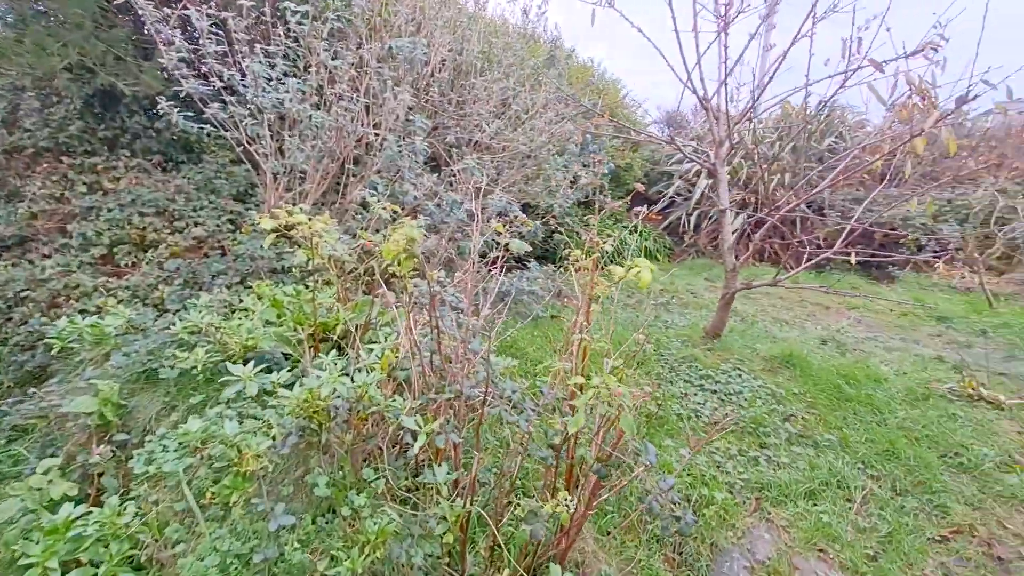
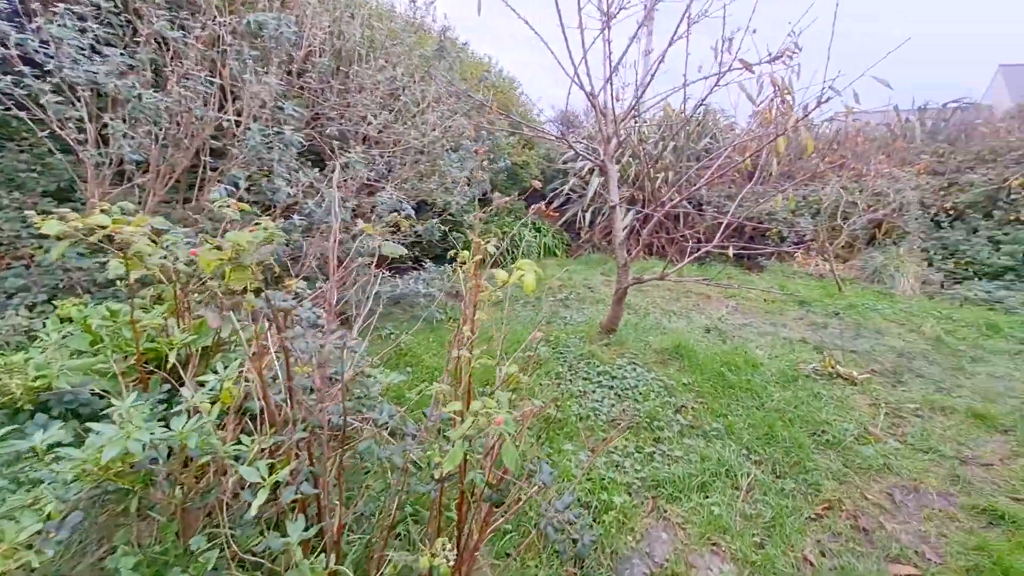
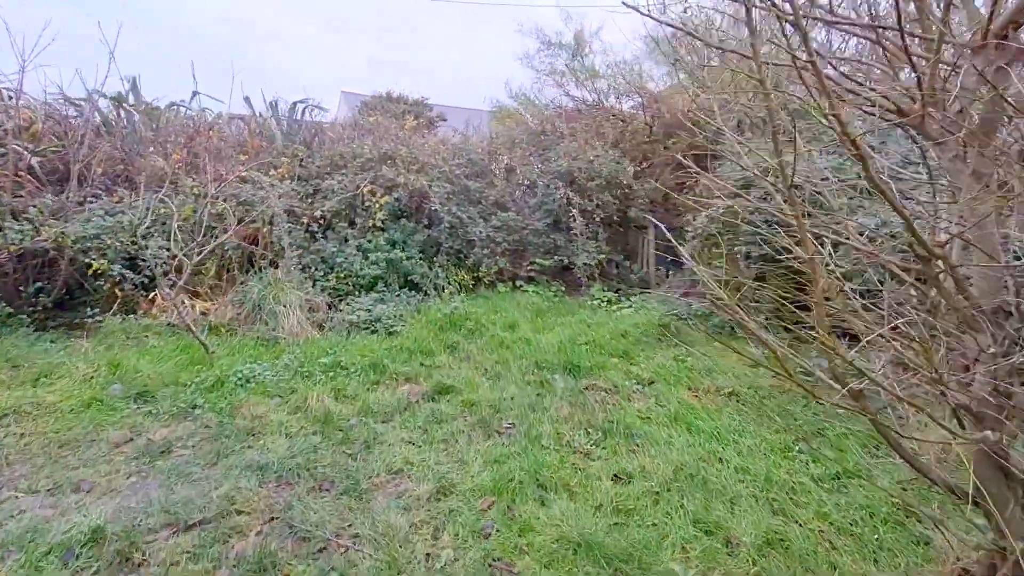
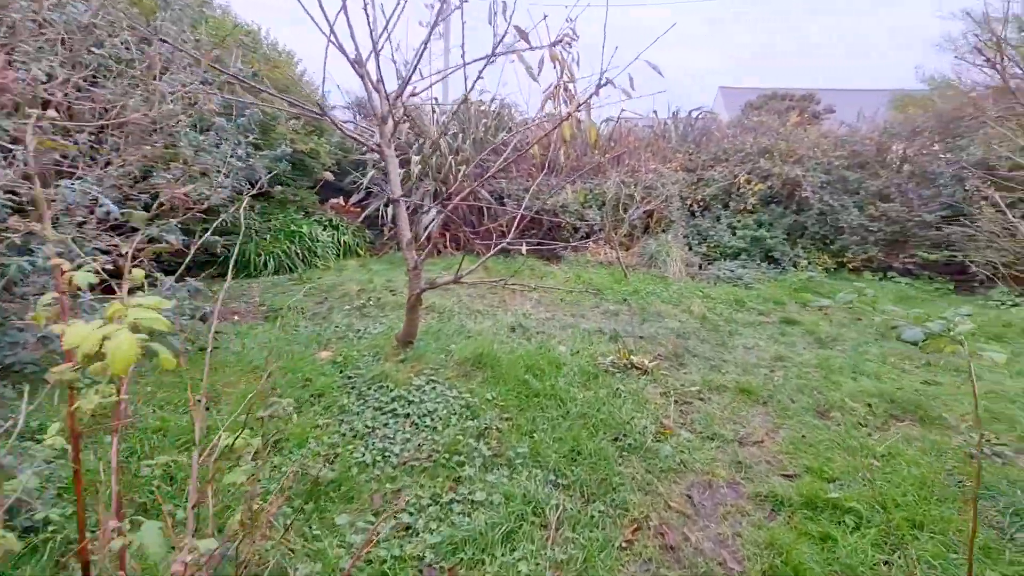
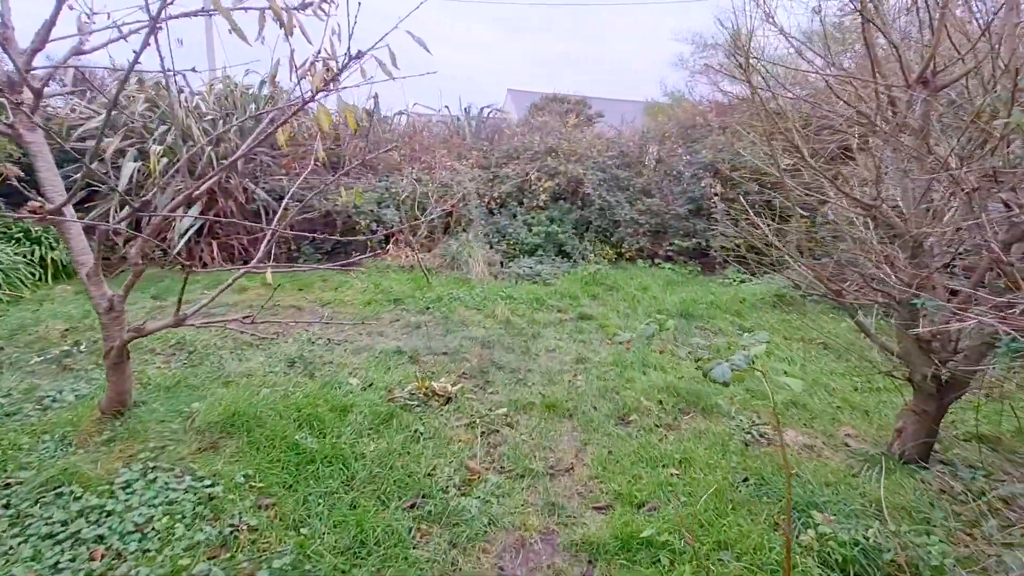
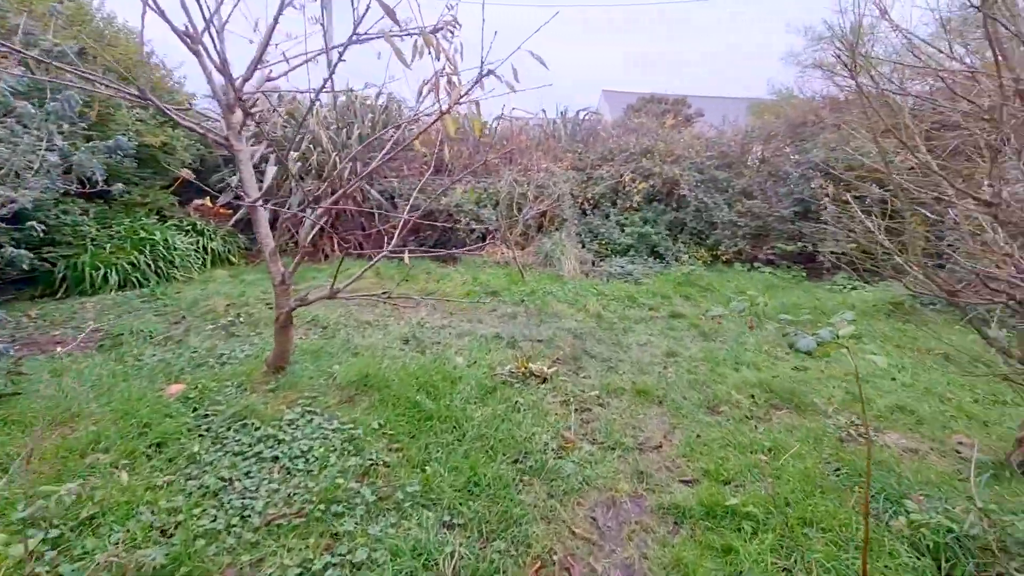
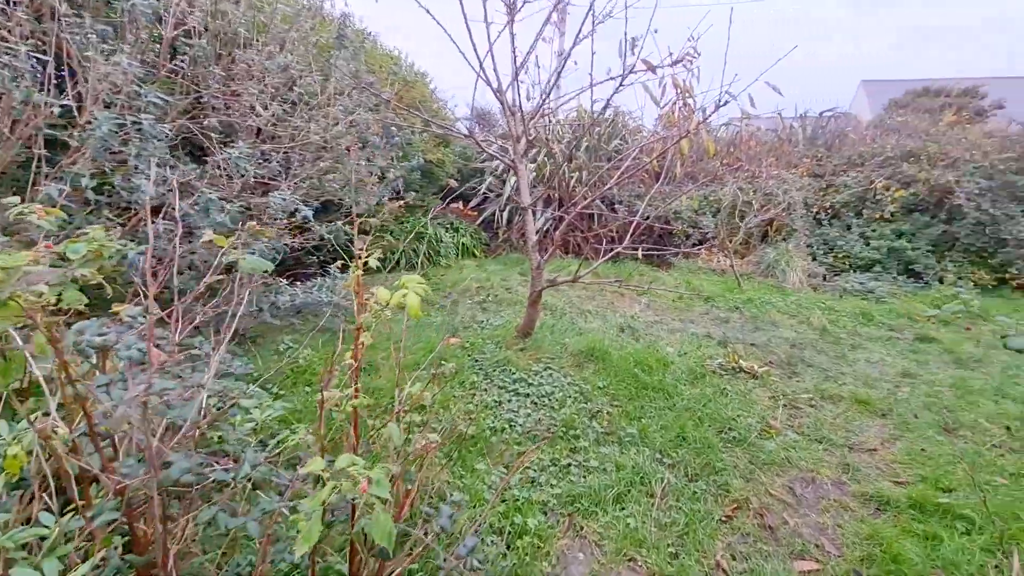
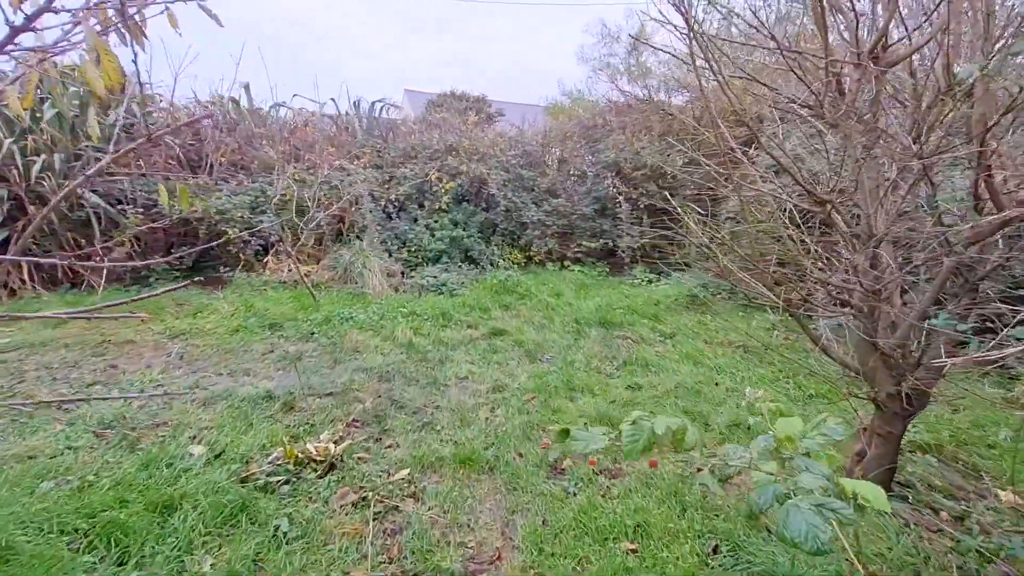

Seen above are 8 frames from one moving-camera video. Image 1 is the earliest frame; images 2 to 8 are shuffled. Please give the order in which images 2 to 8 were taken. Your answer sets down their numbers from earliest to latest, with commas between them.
2, 7, 4, 6, 5, 8, 3
